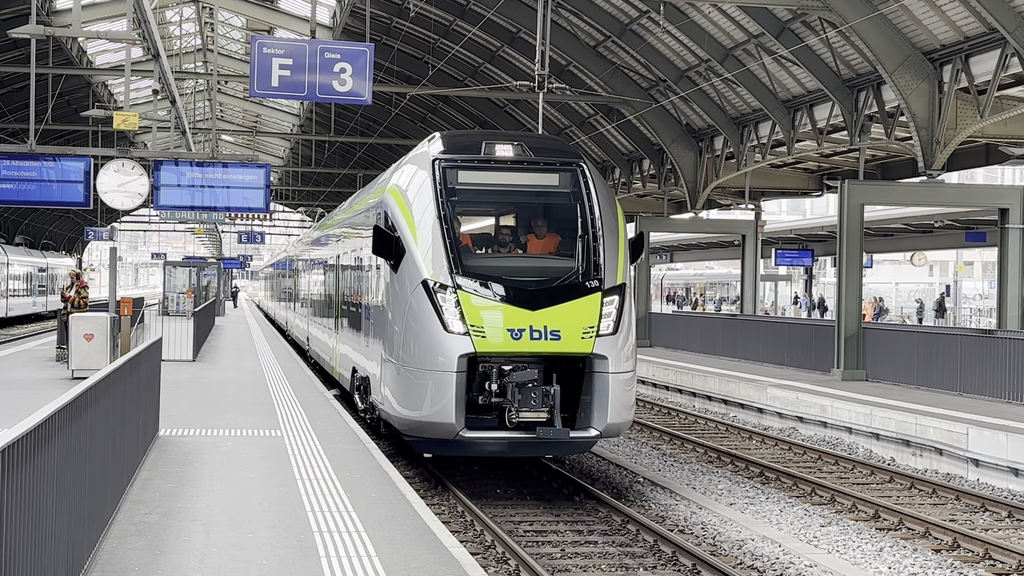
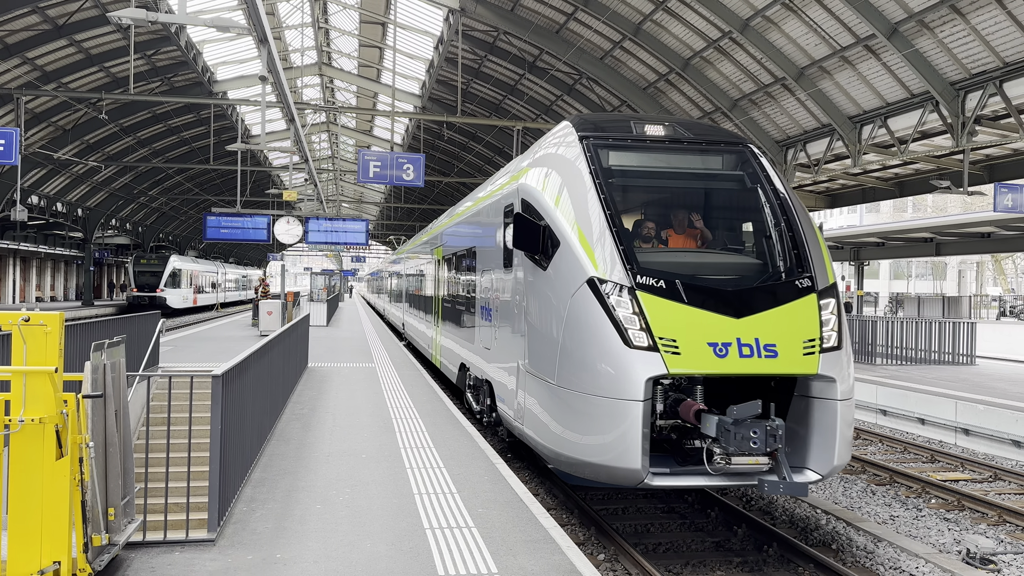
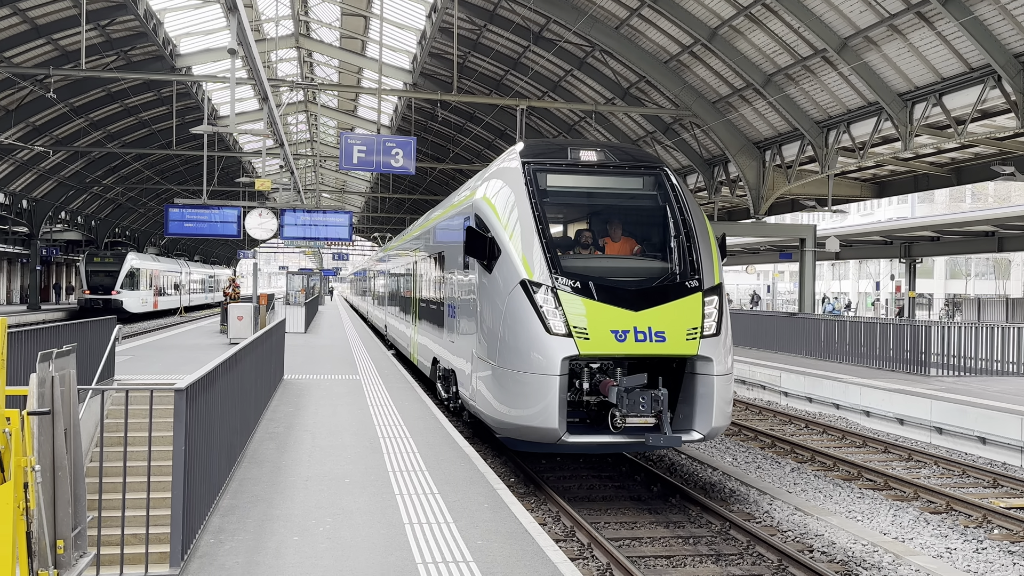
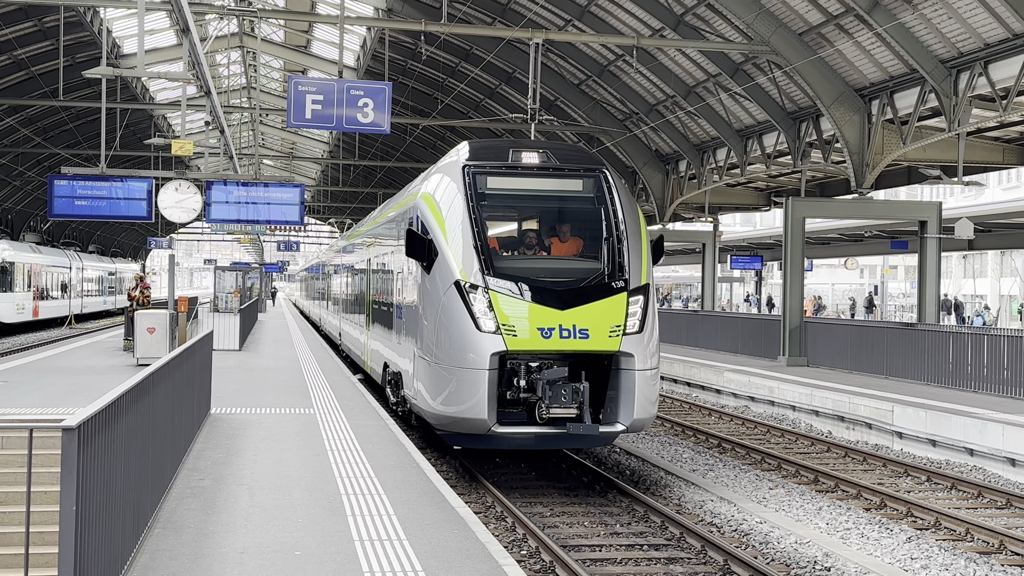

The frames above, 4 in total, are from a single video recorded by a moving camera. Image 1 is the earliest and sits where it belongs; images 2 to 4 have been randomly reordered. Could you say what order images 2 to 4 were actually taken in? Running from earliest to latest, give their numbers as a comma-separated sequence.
4, 3, 2
